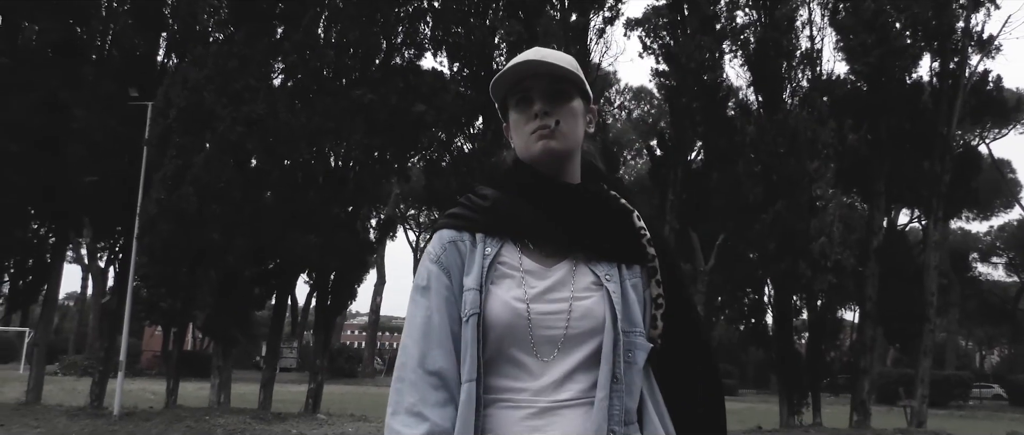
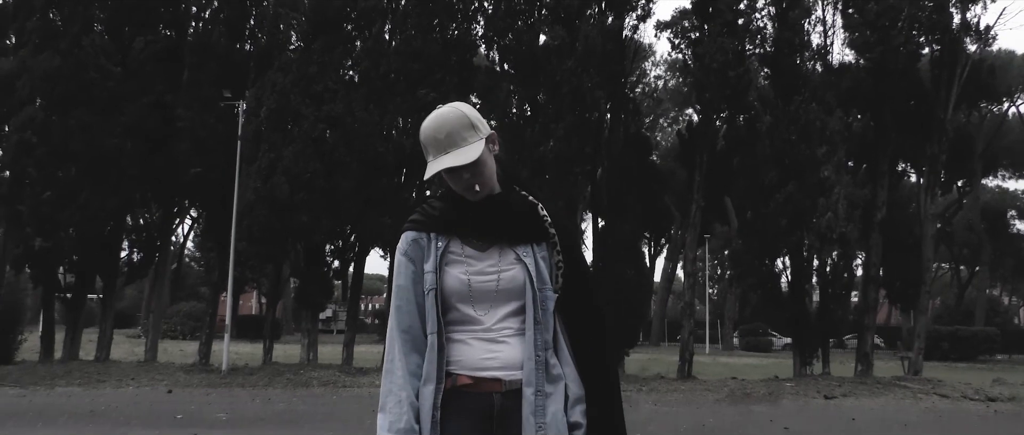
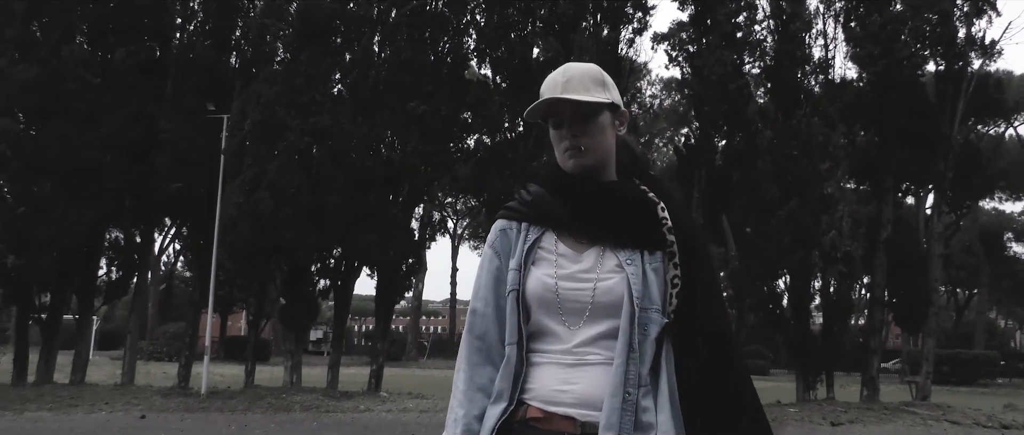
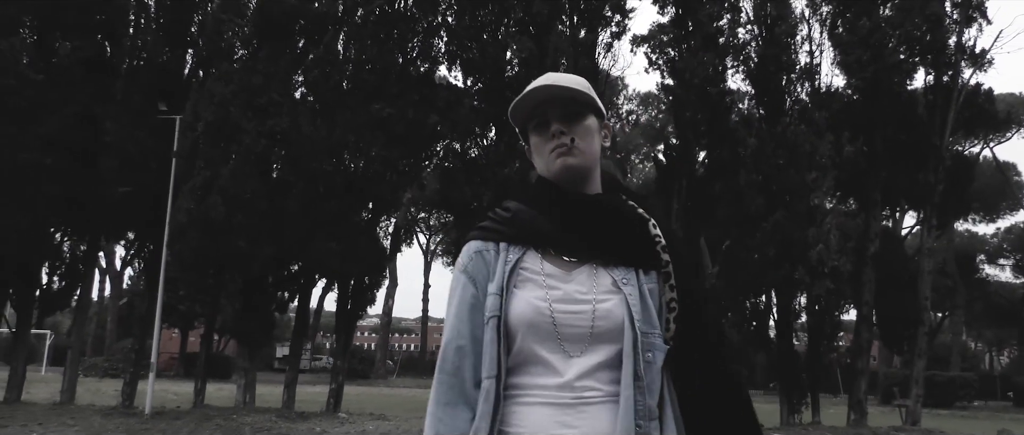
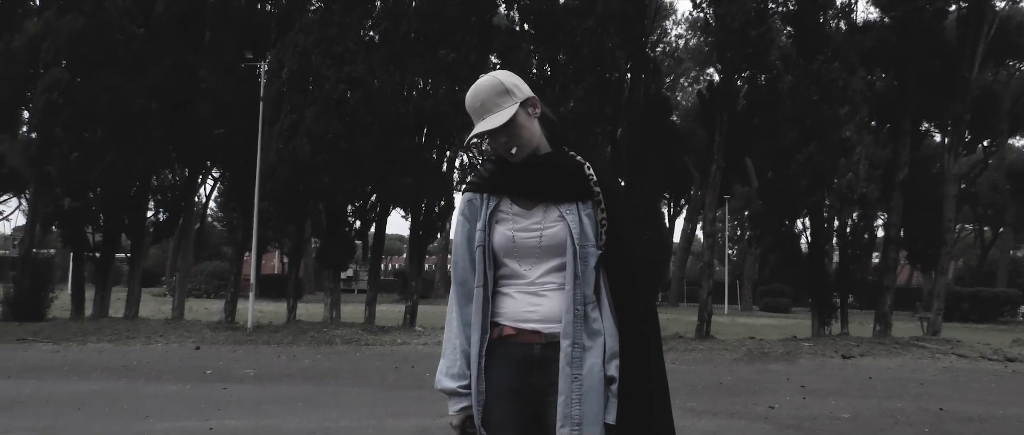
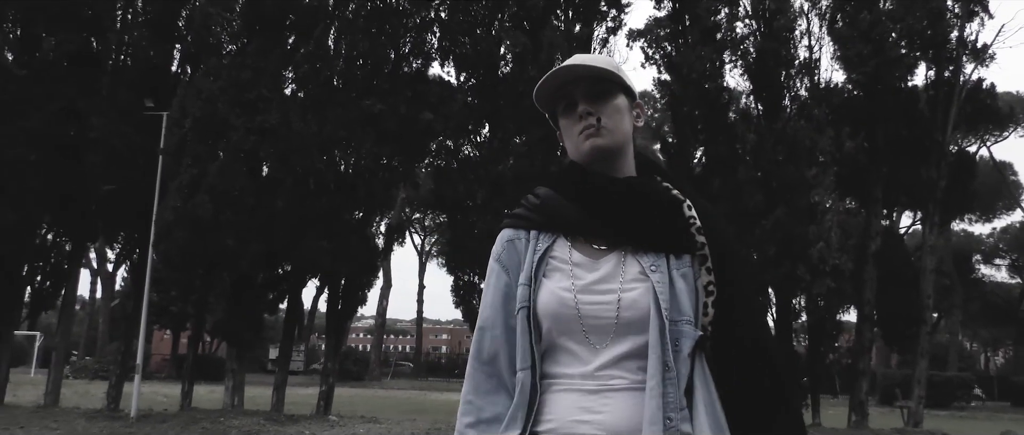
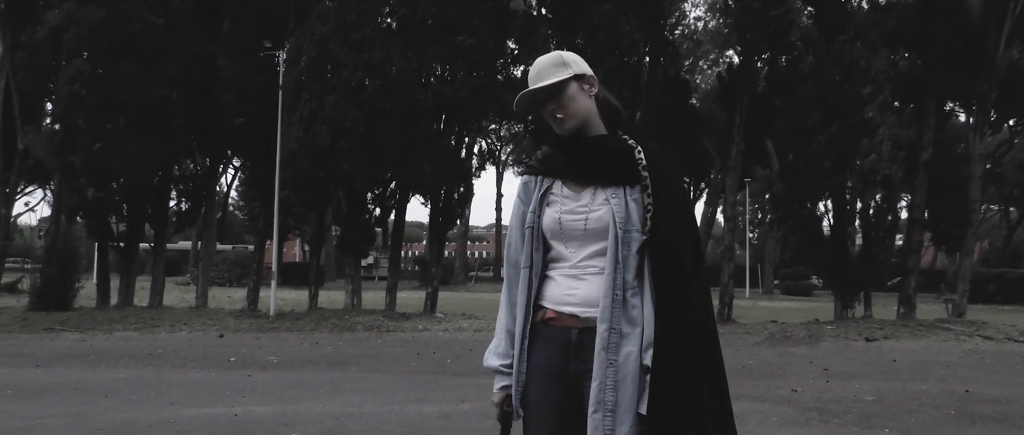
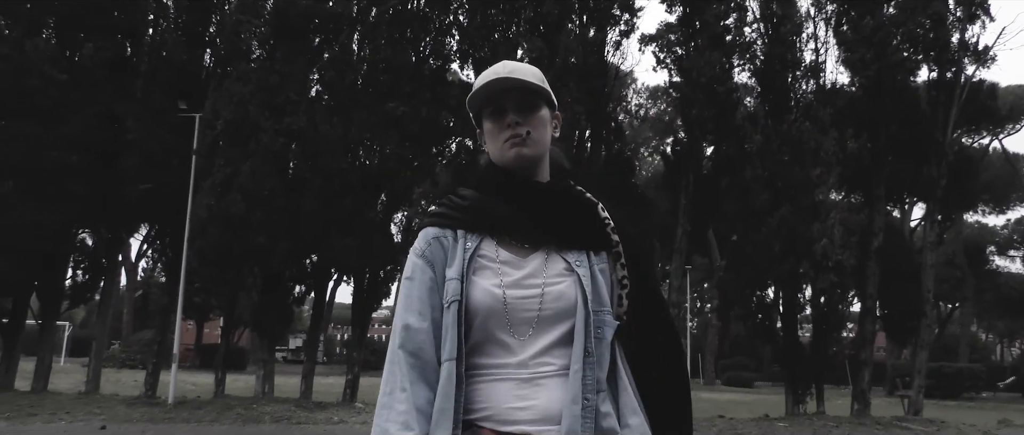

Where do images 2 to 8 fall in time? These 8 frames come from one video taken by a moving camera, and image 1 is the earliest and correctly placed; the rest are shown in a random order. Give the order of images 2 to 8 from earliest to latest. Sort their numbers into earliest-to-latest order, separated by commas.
6, 4, 8, 3, 2, 5, 7
